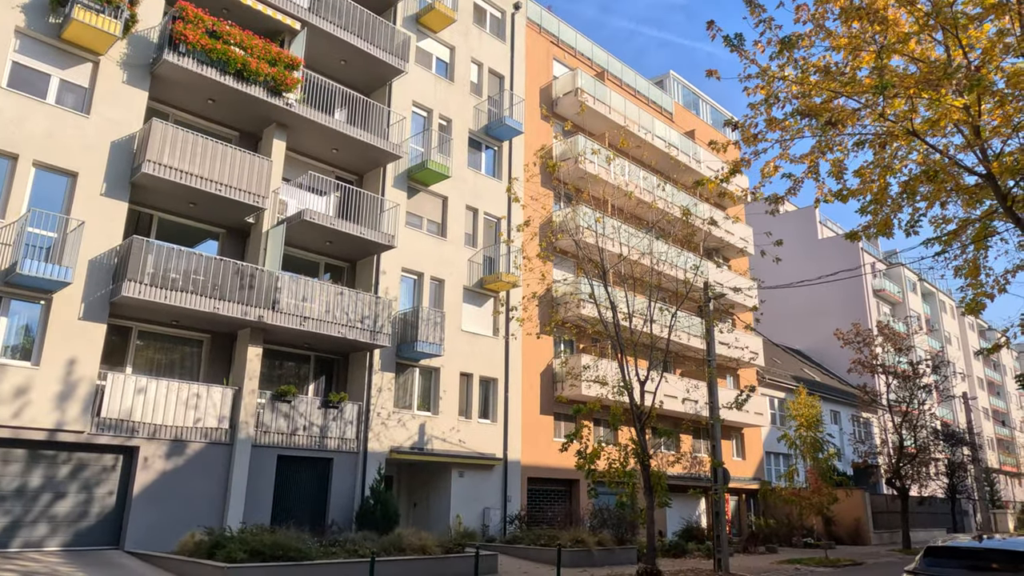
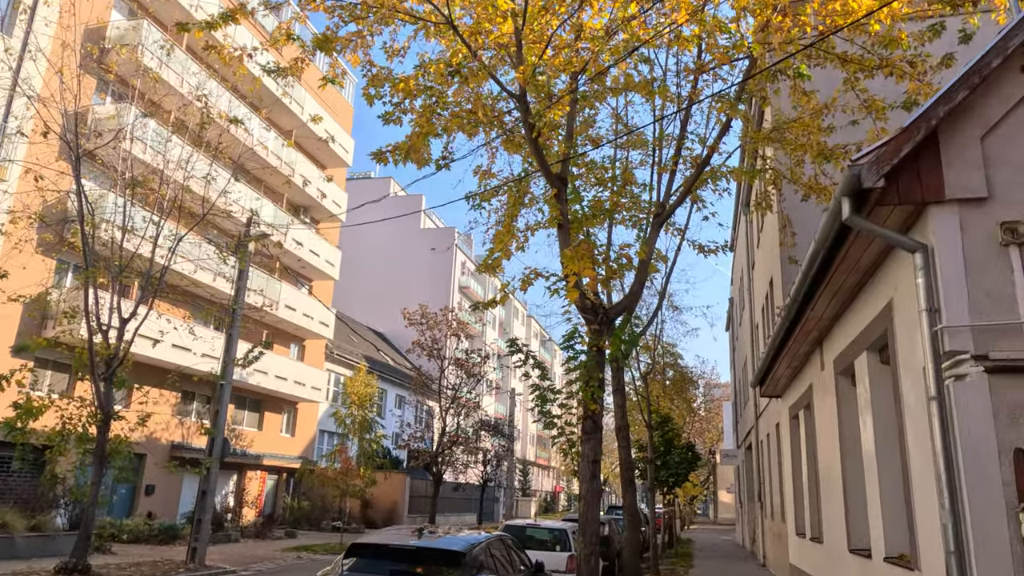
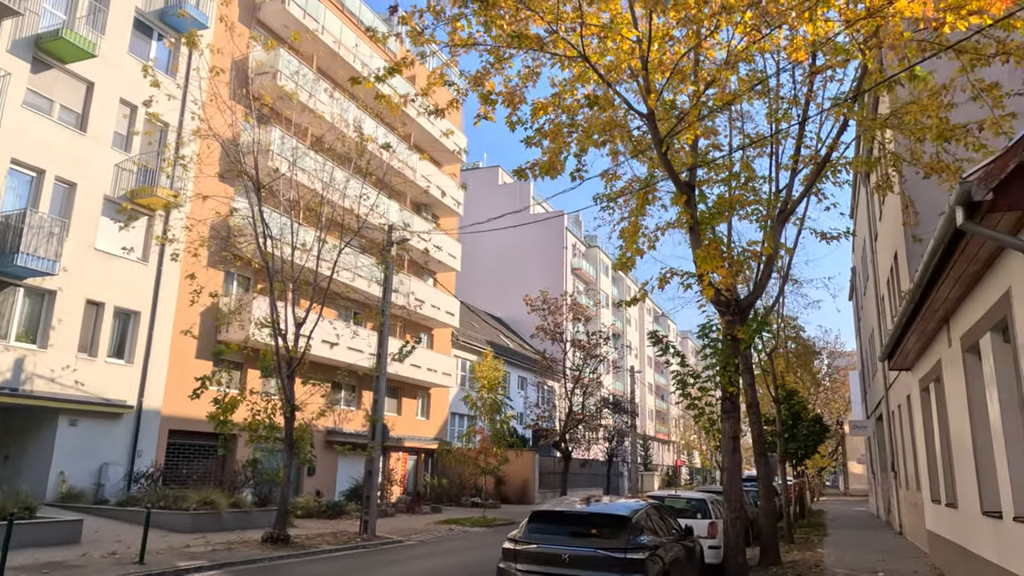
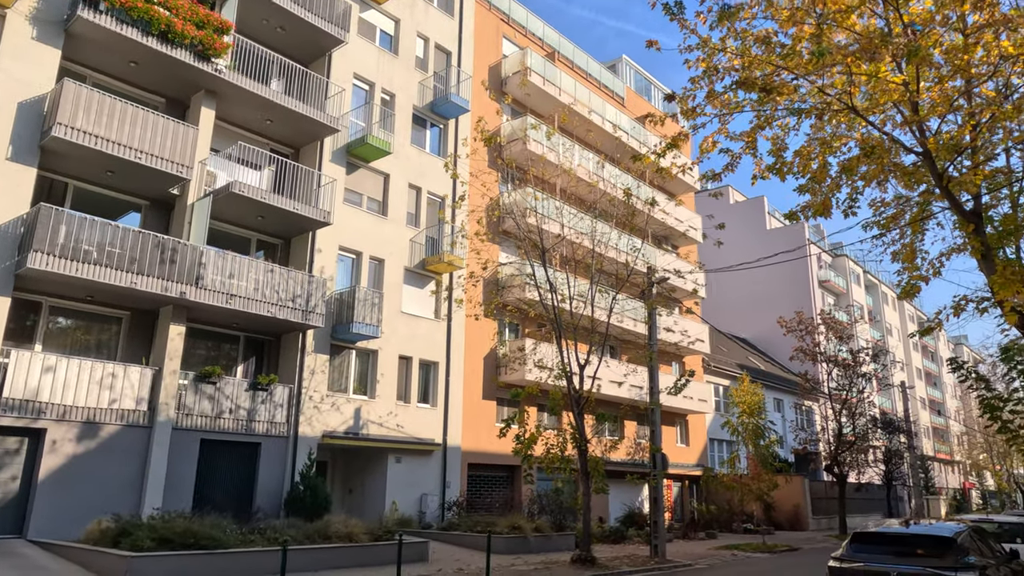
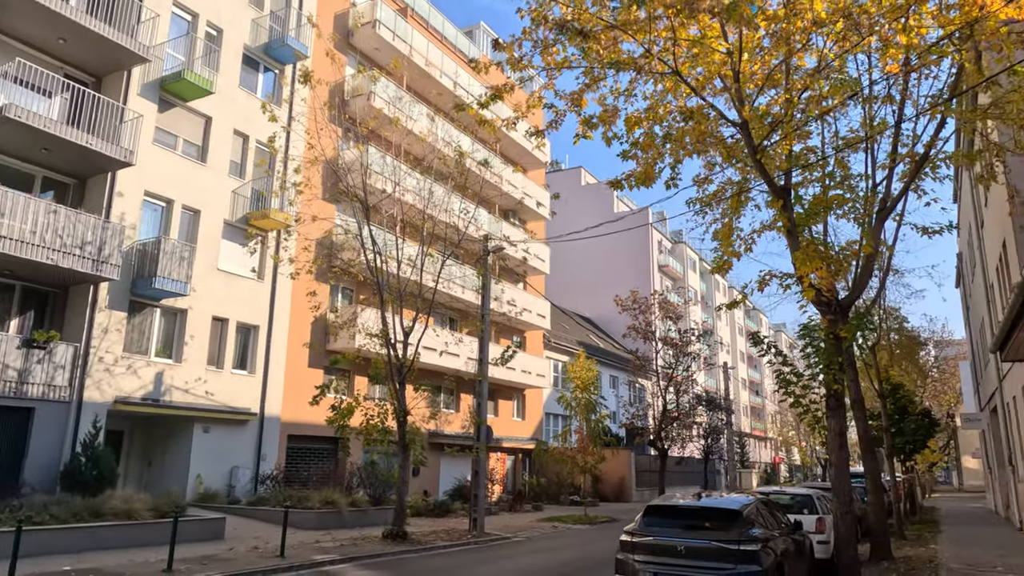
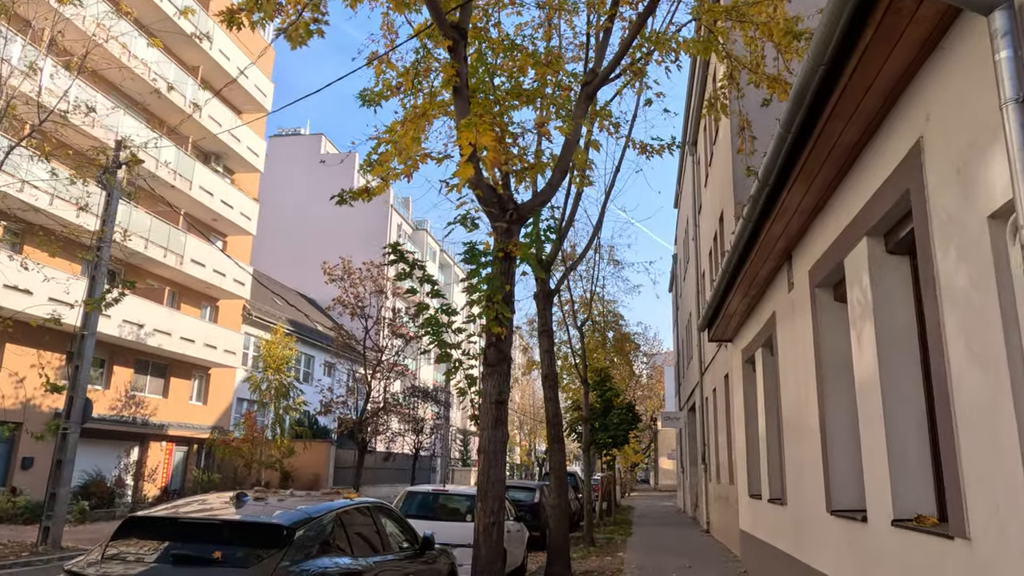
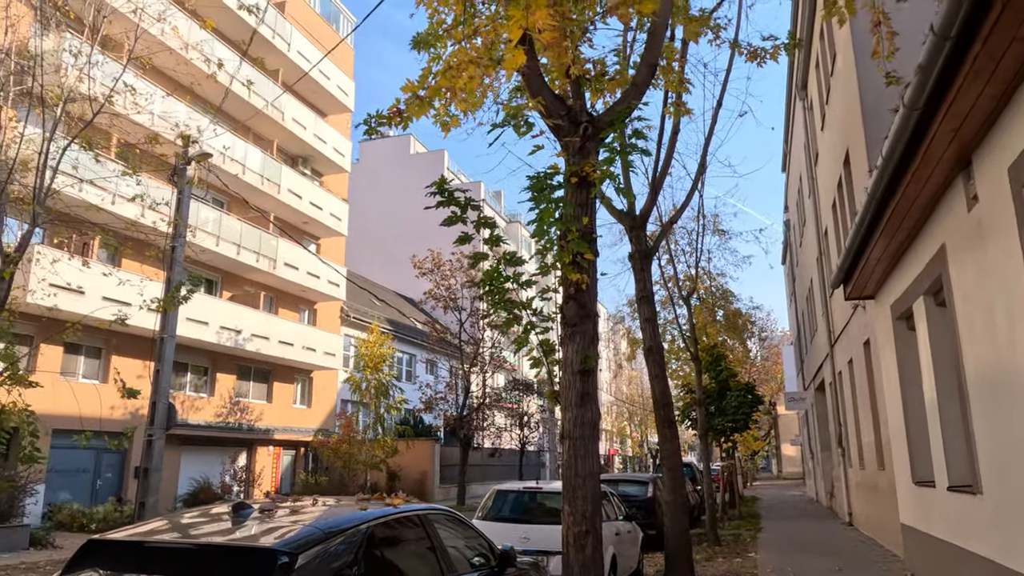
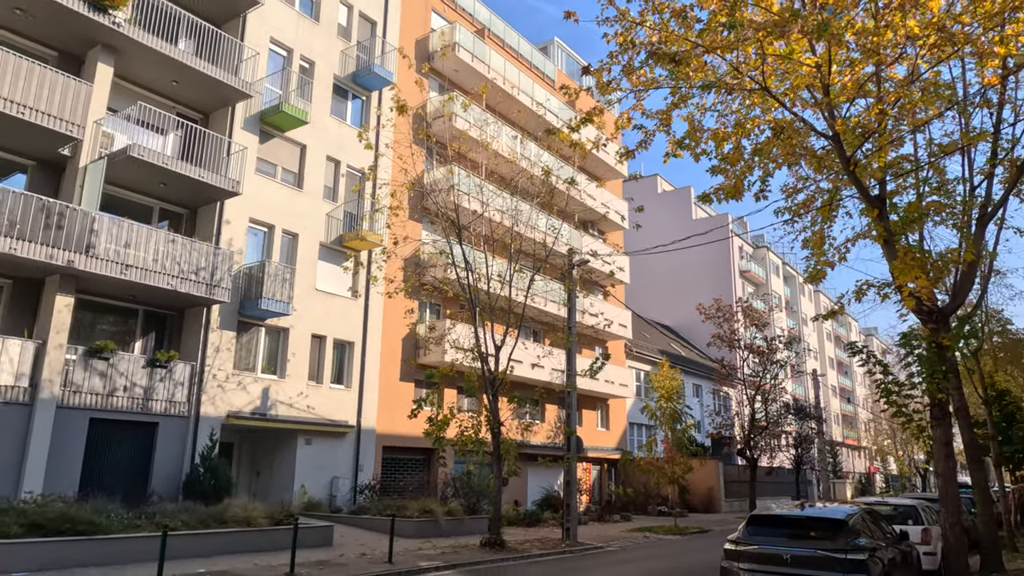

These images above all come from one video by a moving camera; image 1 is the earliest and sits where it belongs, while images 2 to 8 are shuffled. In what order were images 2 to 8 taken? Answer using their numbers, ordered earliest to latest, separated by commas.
4, 8, 5, 3, 2, 6, 7
